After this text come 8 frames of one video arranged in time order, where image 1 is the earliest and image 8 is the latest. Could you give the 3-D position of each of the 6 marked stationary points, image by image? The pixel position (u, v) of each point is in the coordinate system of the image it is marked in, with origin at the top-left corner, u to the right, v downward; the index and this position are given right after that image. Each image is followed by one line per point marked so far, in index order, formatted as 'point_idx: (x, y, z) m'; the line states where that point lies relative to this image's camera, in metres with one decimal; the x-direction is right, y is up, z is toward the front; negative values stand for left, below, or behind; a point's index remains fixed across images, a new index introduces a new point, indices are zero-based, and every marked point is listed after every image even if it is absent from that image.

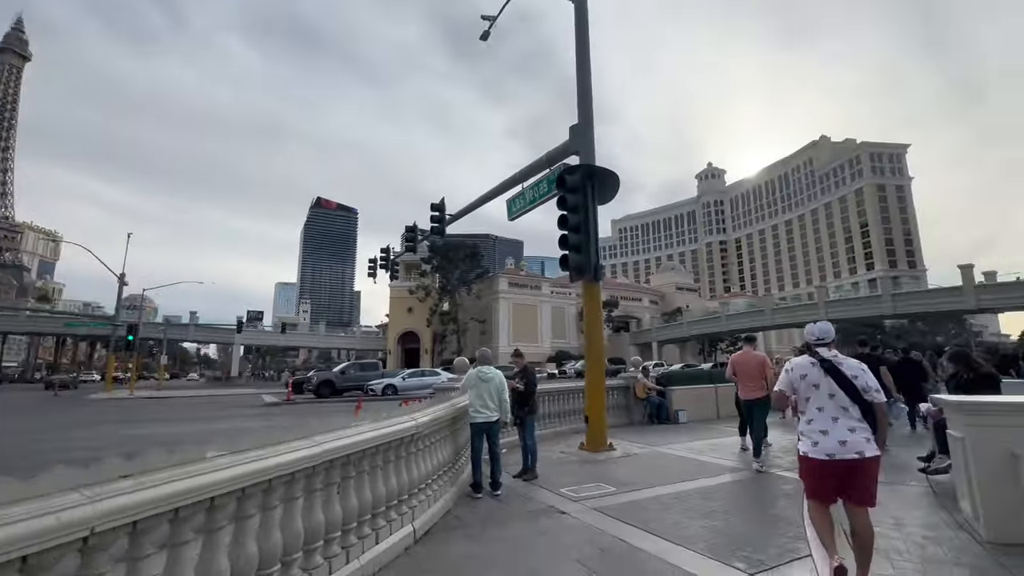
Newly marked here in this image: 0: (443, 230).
0: (-2.4, +2.0, +16.6) m
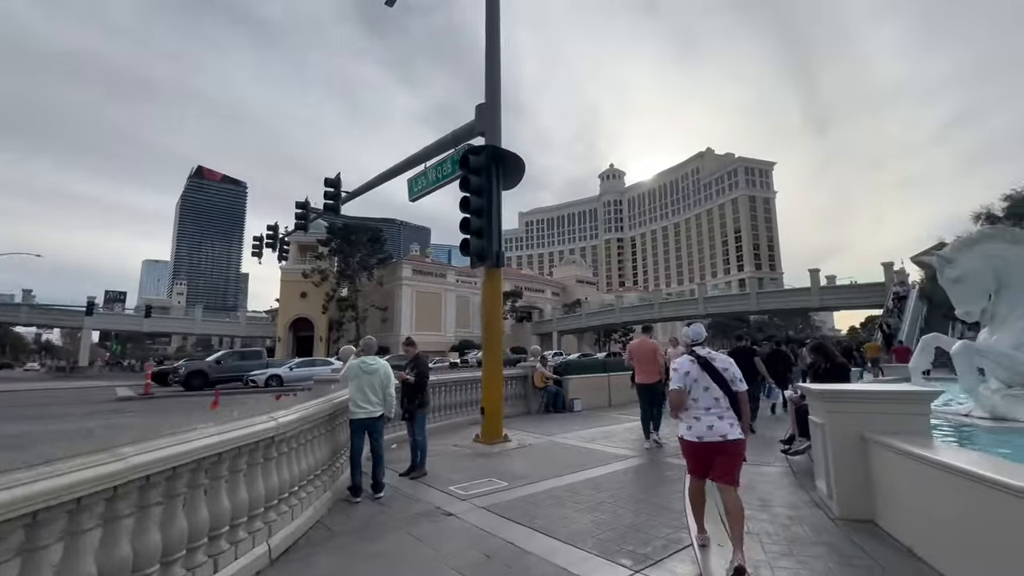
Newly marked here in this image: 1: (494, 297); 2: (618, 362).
0: (-5.7, +2.6, +15.3) m
1: (-0.3, -0.2, +8.8) m
2: (+3.4, -2.4, +15.1) m
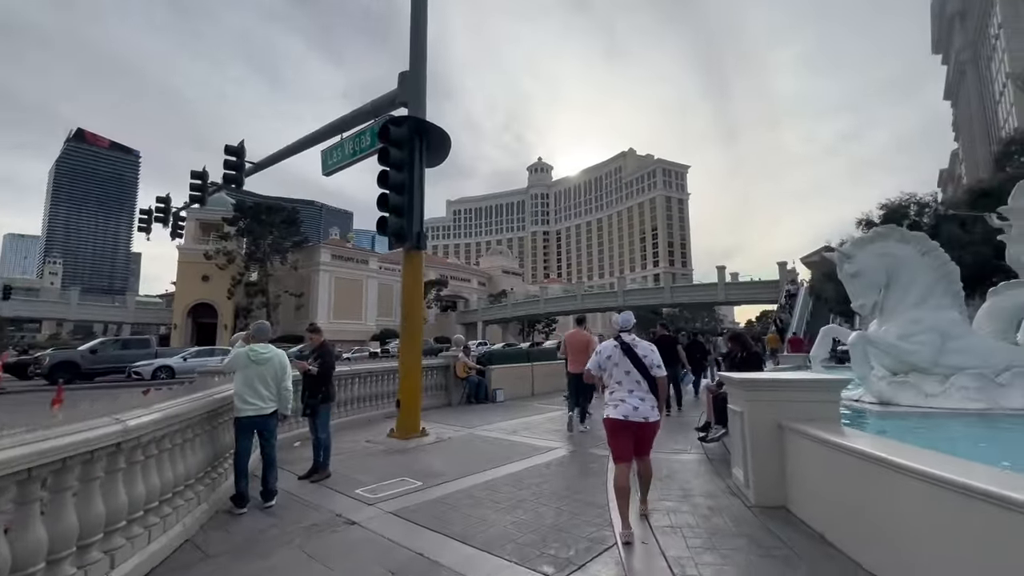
0: (-7.9, +3.1, +13.7) m
1: (-1.7, +0.1, +8.2) m
2: (+0.9, -2.1, +15.0) m
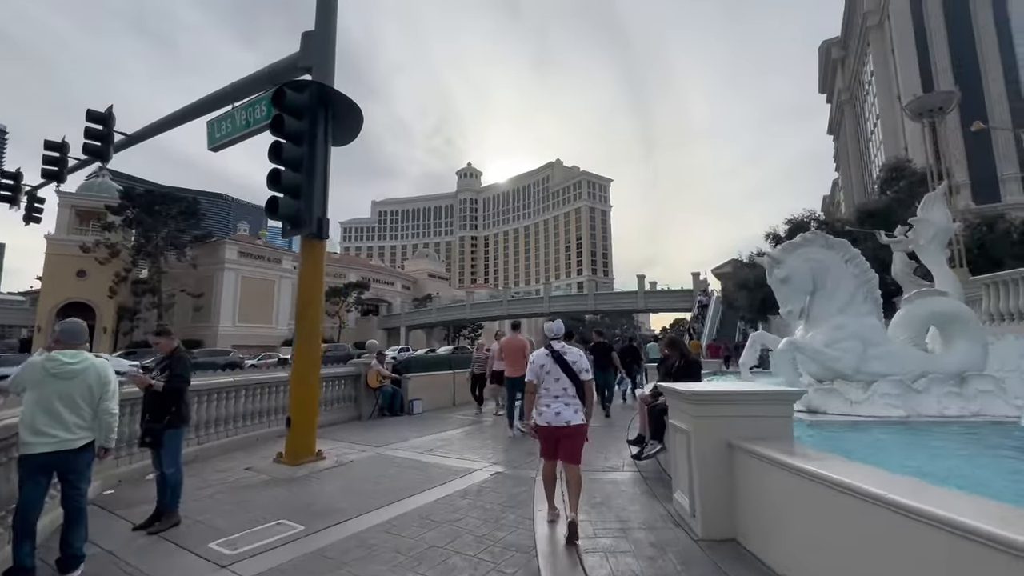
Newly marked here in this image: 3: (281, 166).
0: (-9.9, +3.3, +11.4) m
1: (-3.0, +0.2, +7.0) m
2: (-1.5, -2.1, +14.1) m
3: (-3.2, +1.7, +6.4) m
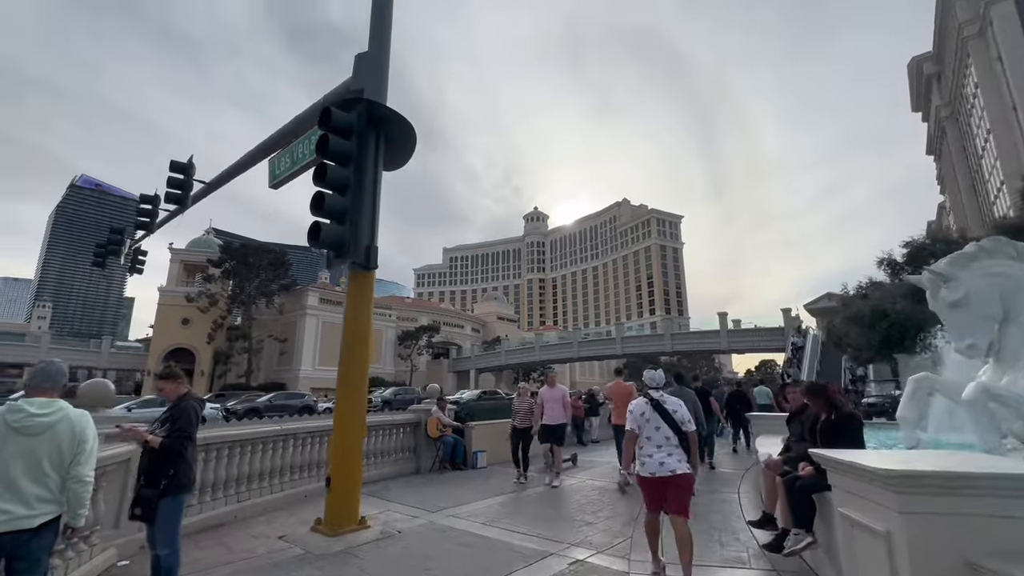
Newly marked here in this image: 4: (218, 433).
0: (-8.3, +2.2, +11.8) m
1: (-2.0, -0.3, +6.2) m
2: (+0.6, -3.2, +12.8) m
3: (-2.3, +1.2, +5.8) m
4: (-3.9, -1.9, +6.2) m
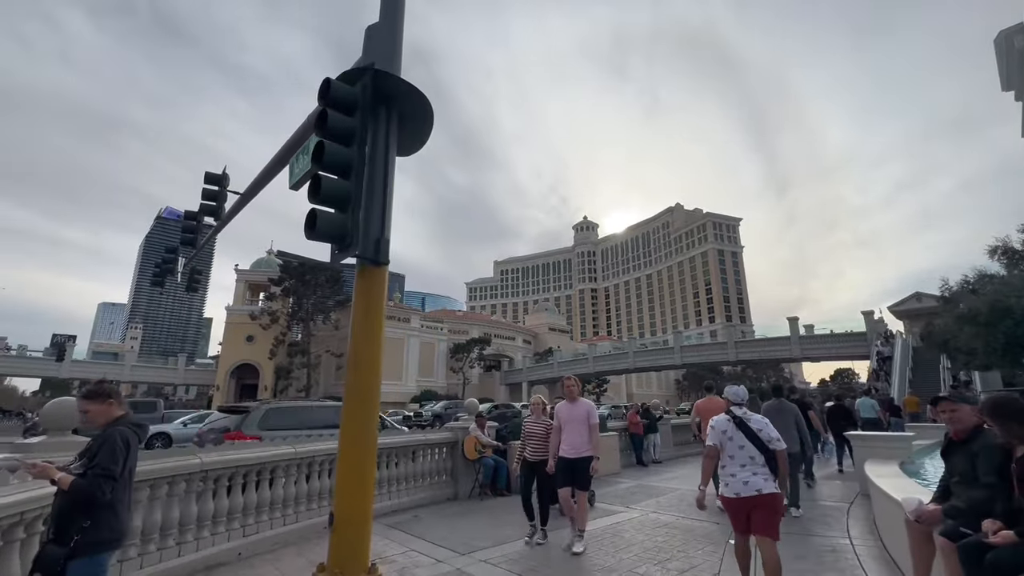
0: (-7.3, +1.9, +11.6) m
1: (-1.6, -0.3, +5.3) m
2: (+1.8, -3.3, +11.4) m
3: (-2.0, +1.2, +5.0) m
4: (-3.4, -2.0, +5.4) m
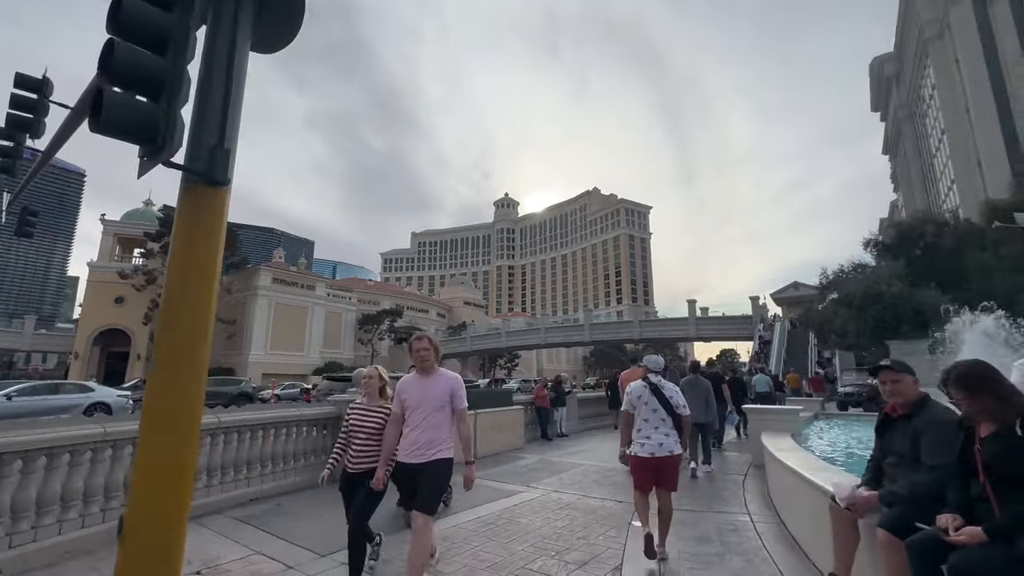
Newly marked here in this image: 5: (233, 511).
0: (-9.2, +3.1, +9.1) m
1: (-2.6, +0.3, +3.9) m
2: (-0.5, -2.4, +10.7) m
3: (-2.9, +1.8, +3.5) m
4: (-4.5, -1.3, +3.8) m
5: (-3.6, -2.9, +6.0) m
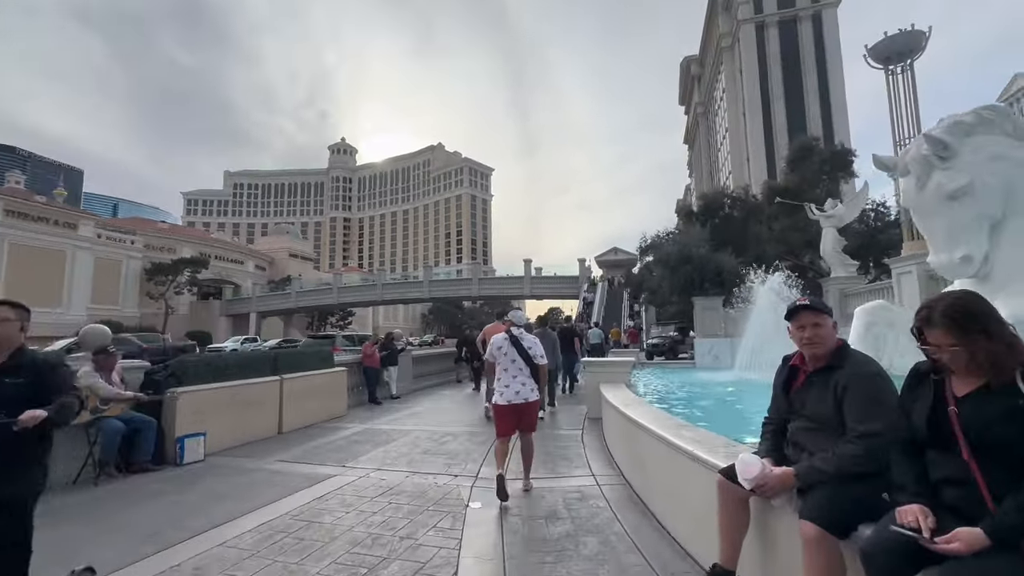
0: (-11.3, +4.2, +3.9) m
1: (-3.5, +0.9, +1.5) m
2: (-4.0, -1.3, +8.8) m
3: (-3.6, +2.4, +0.9) m
4: (-5.4, -0.7, +0.9) m
5: (-5.3, -2.1, +3.4) m
